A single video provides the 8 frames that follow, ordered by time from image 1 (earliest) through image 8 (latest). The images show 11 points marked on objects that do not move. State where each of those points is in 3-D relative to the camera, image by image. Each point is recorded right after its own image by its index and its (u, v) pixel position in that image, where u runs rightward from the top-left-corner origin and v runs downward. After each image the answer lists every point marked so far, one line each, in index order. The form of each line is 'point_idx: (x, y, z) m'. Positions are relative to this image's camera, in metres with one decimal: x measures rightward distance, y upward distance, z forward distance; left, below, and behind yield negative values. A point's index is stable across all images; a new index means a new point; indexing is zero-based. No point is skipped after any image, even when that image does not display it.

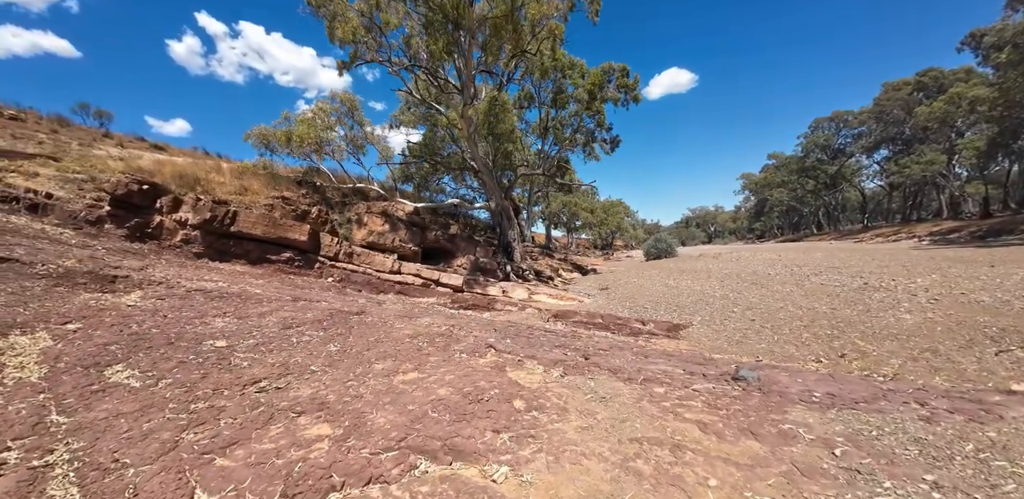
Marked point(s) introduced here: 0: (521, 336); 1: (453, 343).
0: (+0.2, -1.6, +6.5) m
1: (-0.8, -1.4, +5.4) m
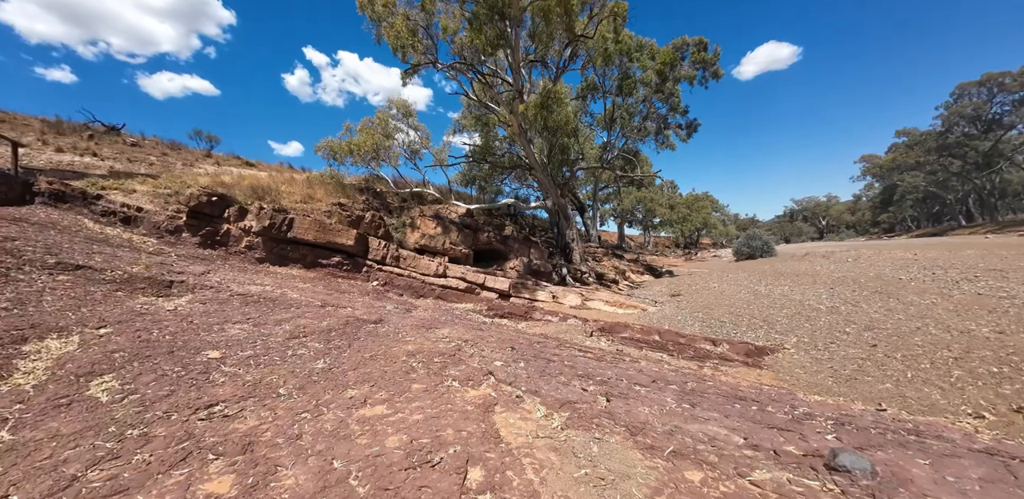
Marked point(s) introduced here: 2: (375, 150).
0: (+0.5, -1.7, +5.3) m
1: (-0.7, -1.5, +4.5) m
2: (-6.5, +4.7, +16.1) m
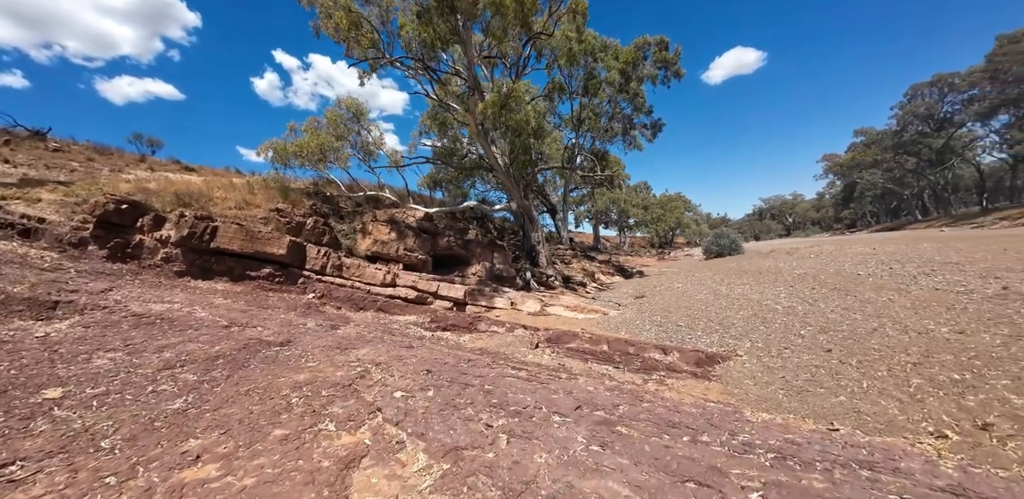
0: (-0.7, -1.8, +4.6) m
1: (-1.8, -1.6, +3.8) m
2: (-8.4, +4.3, +15.0) m
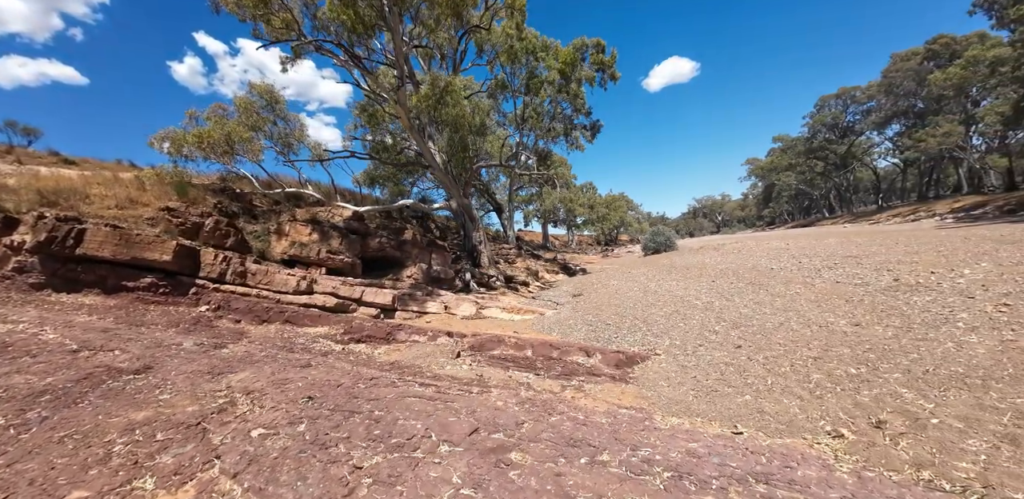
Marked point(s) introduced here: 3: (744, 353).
0: (-1.9, -1.8, +4.0) m
1: (-2.9, -1.7, +3.0) m
2: (-11.0, +4.1, +13.2) m
3: (+4.1, -1.8, +6.1) m
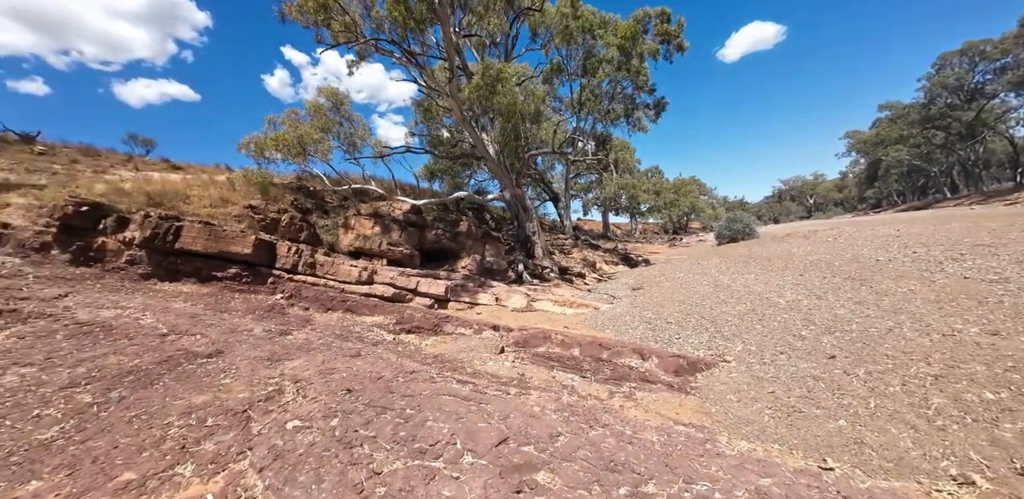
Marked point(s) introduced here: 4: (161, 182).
0: (-1.5, -1.8, +4.0) m
1: (-2.7, -1.7, +3.1) m
2: (-8.9, +4.5, +14.5) m
3: (+4.8, -1.7, +5.0) m
4: (-11.8, +2.3, +11.5) m
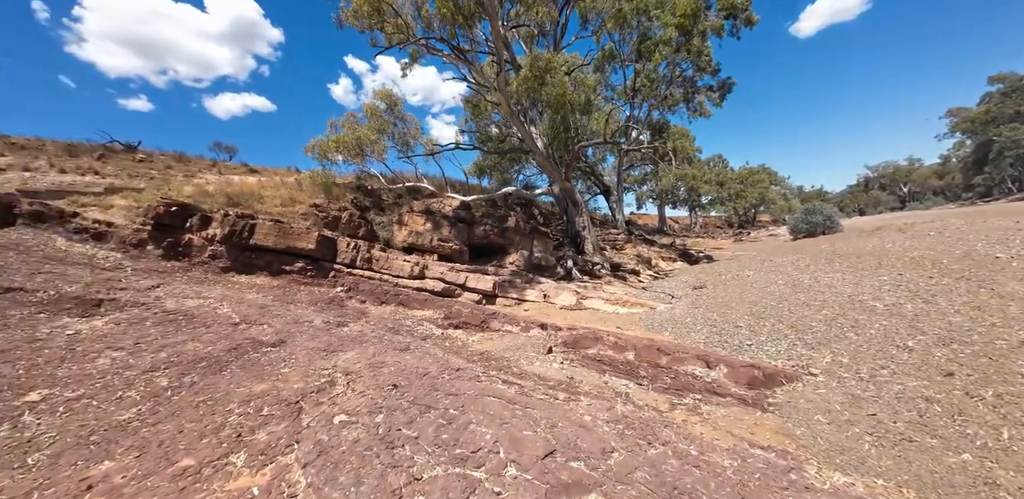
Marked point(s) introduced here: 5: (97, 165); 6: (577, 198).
0: (-1.0, -1.7, +3.9) m
1: (-2.3, -1.6, +3.2) m
2: (-6.8, +4.6, +15.3) m
3: (+5.4, -1.6, +4.0) m
4: (-10.1, +2.4, +12.7) m
5: (-17.2, +3.5, +14.4) m
6: (+3.4, +2.7, +17.9) m
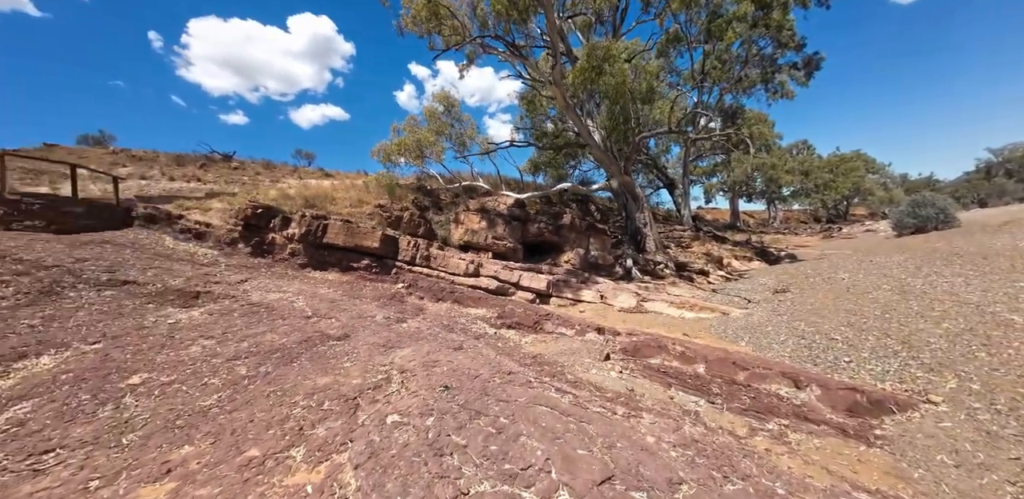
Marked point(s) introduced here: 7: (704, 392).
0: (-0.4, -1.7, +3.8) m
1: (-1.8, -1.6, +3.4) m
2: (-4.3, +4.8, +15.9) m
3: (+5.9, -1.6, +2.8) m
4: (-7.9, +2.5, +13.9) m
5: (-14.7, +3.7, +16.8) m
6: (+6.2, +2.8, +16.9) m
7: (+2.6, -1.9, +4.7) m
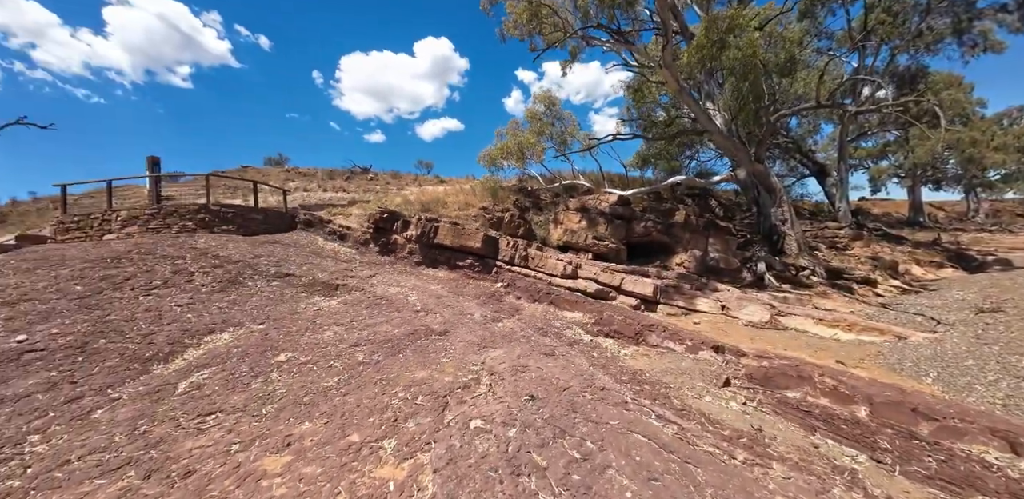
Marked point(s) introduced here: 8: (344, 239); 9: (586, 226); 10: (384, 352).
0: (+0.5, -1.8, +3.5) m
1: (-0.9, -1.7, +3.5) m
2: (+0.4, +4.8, +16.2) m
3: (+6.2, -1.7, +0.7) m
4: (-3.6, +2.5, +15.4) m
5: (-9.2, +3.8, +20.1) m
6: (+10.7, +2.7, +14.0) m
7: (+3.7, -2.0, +3.5) m
8: (-6.2, +0.4, +12.6) m
9: (+2.9, +0.9, +13.6) m
10: (-1.8, -1.5, +5.0) m
